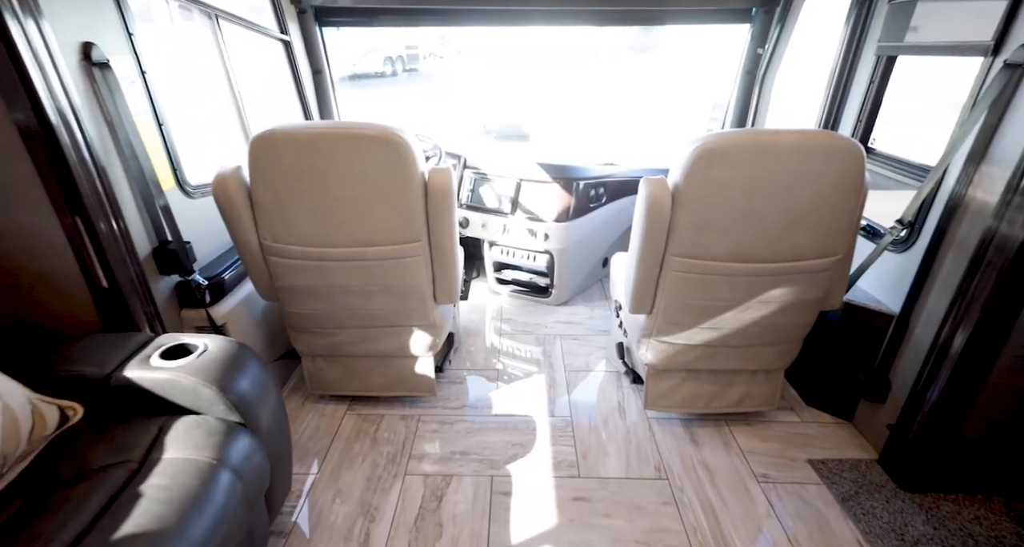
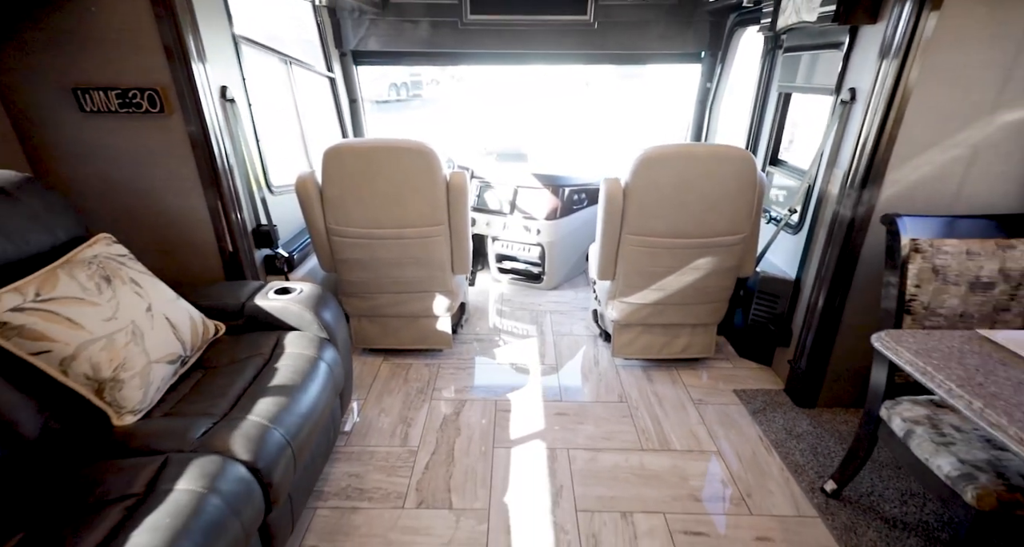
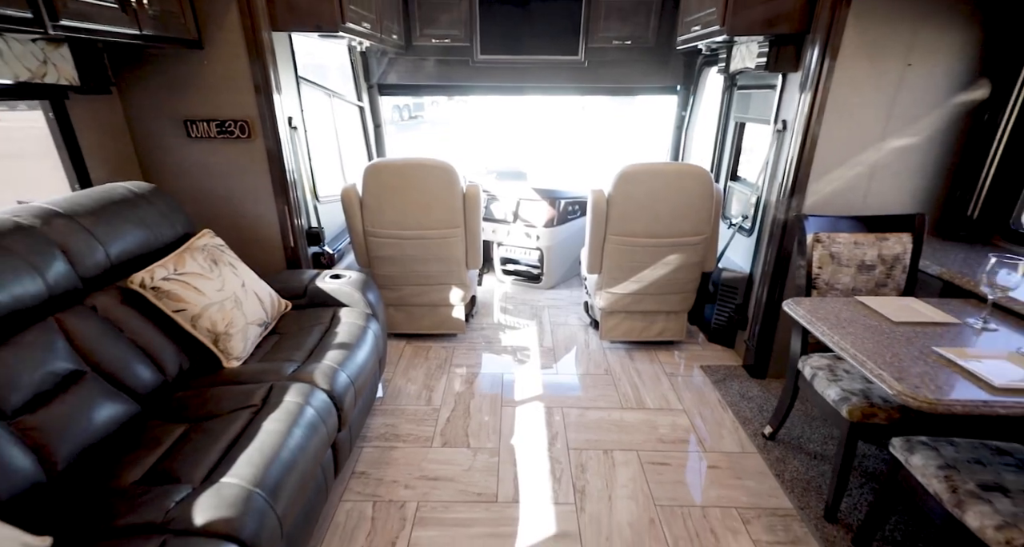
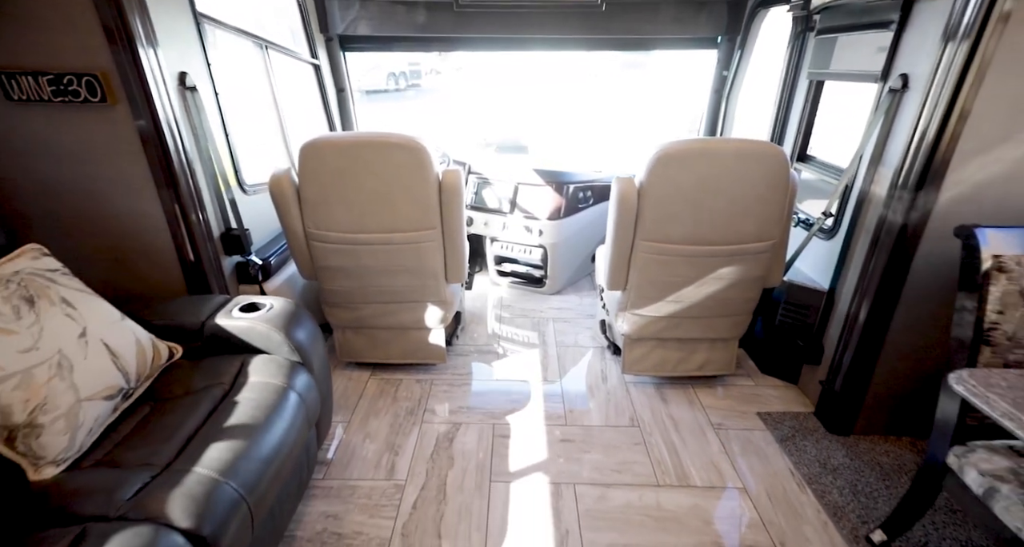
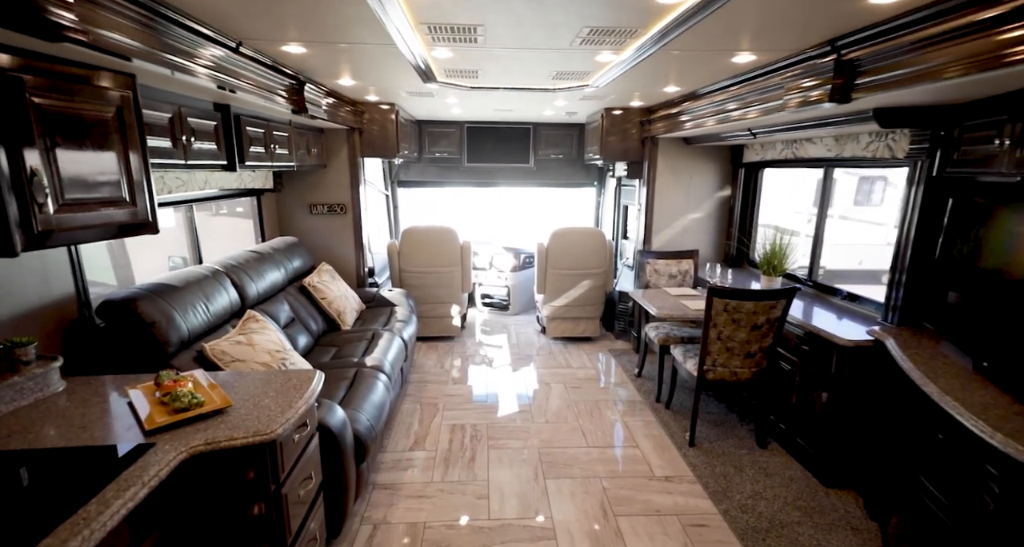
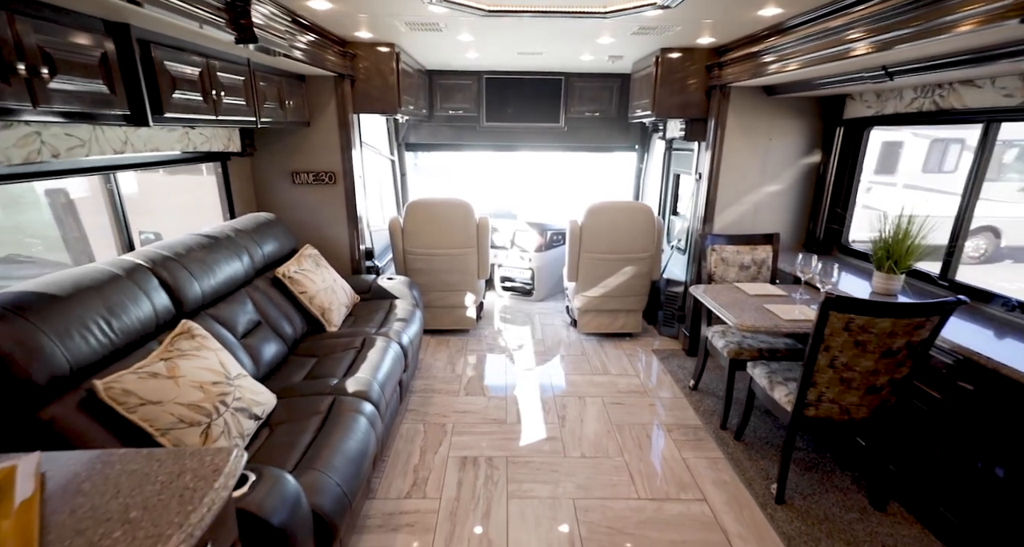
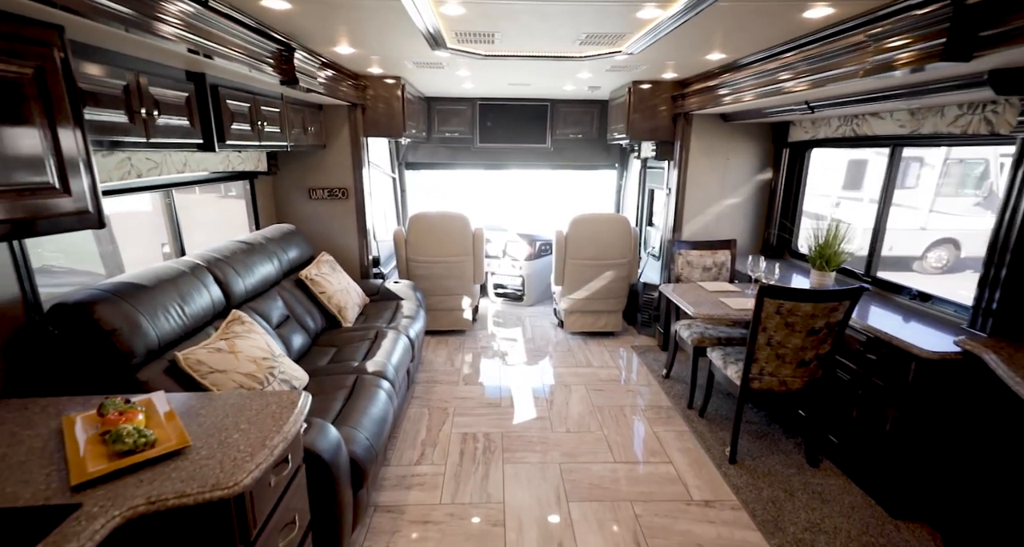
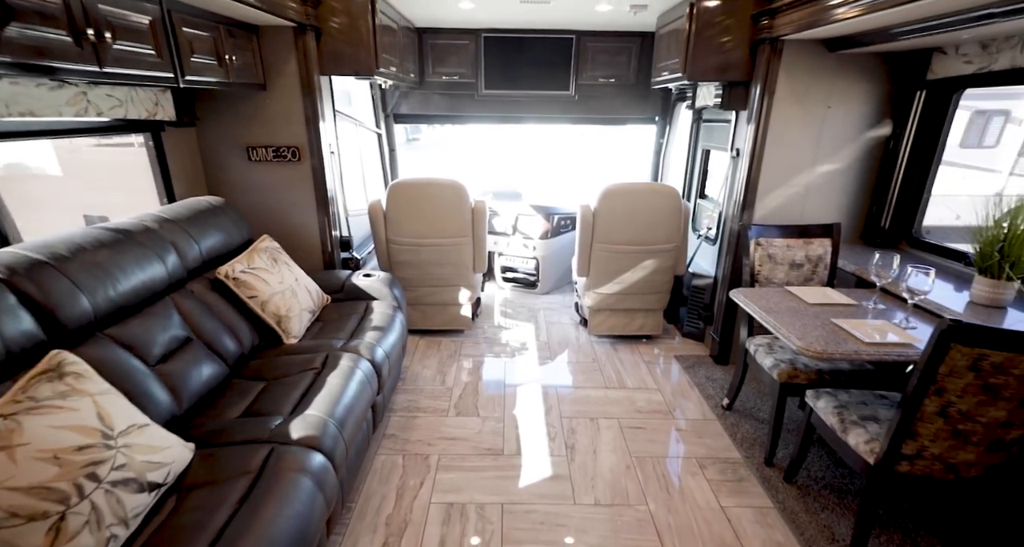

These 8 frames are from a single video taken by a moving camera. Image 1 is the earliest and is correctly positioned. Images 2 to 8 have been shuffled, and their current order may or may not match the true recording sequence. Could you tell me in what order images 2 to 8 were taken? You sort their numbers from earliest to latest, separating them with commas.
4, 2, 3, 8, 6, 7, 5
